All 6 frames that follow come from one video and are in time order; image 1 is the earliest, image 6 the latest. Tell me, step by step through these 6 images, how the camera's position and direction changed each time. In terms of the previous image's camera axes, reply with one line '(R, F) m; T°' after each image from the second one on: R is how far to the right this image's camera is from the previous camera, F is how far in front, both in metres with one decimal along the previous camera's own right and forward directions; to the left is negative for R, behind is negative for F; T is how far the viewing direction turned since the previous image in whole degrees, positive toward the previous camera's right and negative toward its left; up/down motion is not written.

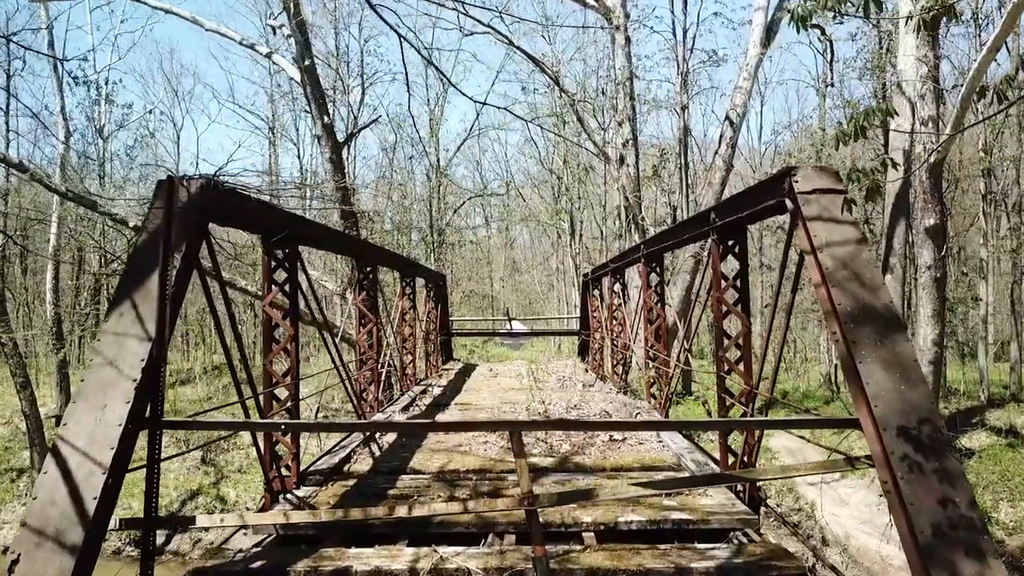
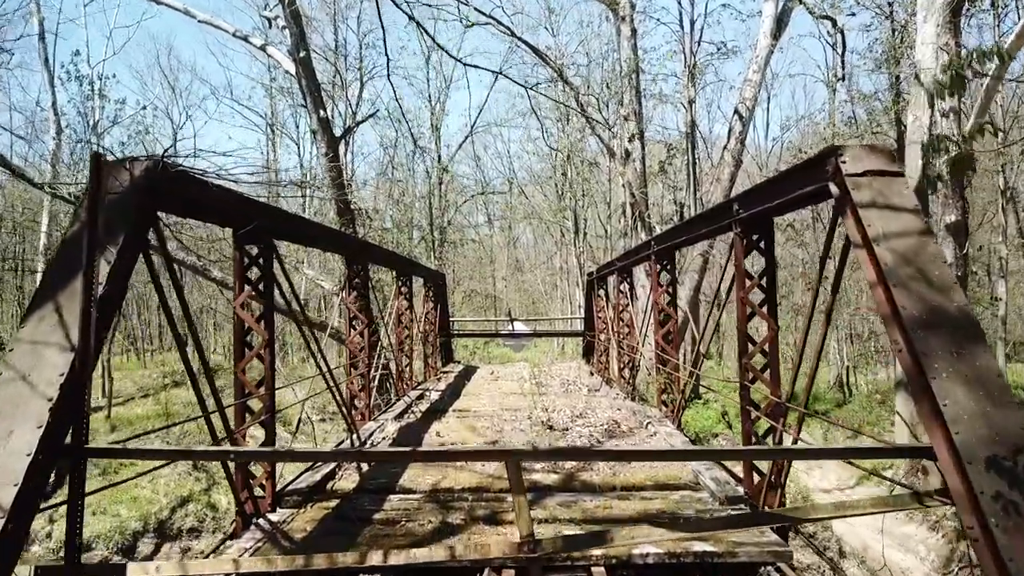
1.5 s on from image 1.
(0.0, +0.5) m; 0°
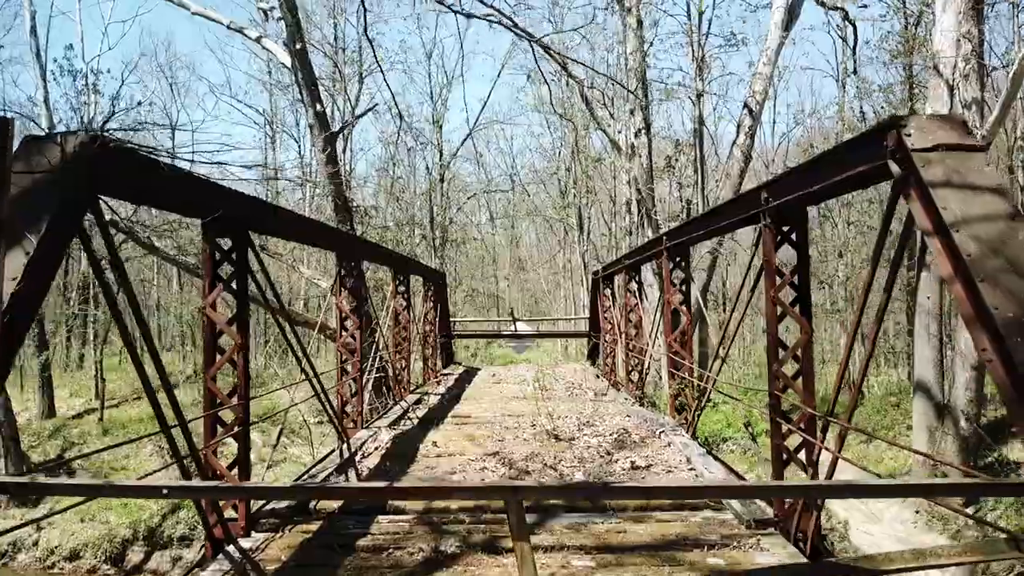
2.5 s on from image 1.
(0.0, +0.4) m; 0°
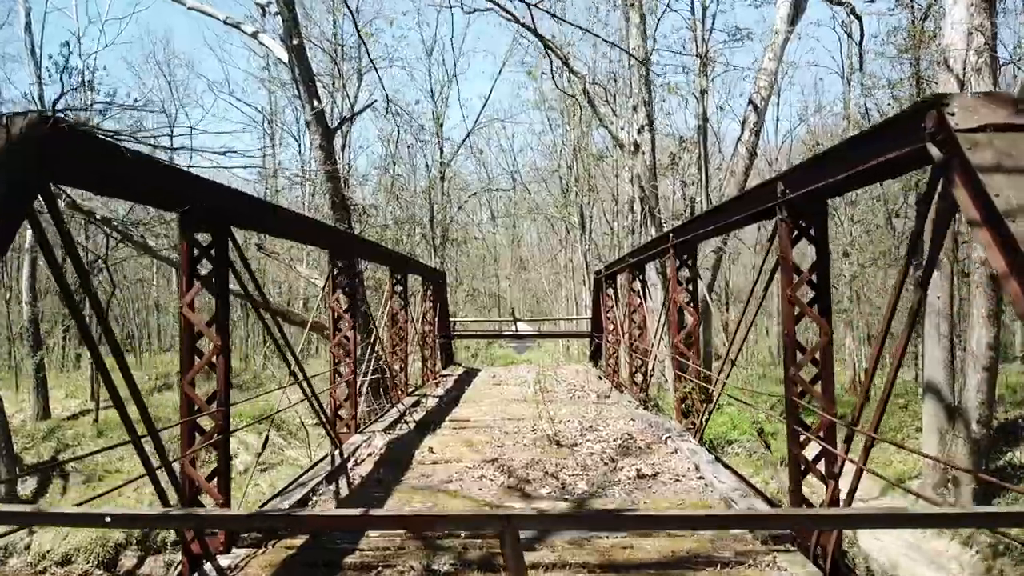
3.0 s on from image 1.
(0.0, +0.2) m; 0°
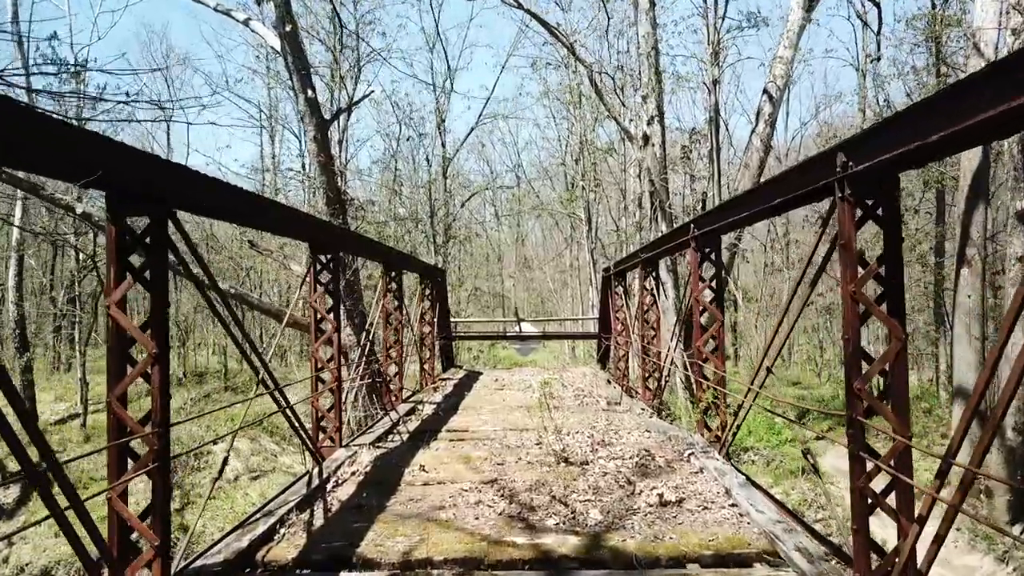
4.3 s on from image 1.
(0.0, +0.6) m; 0°
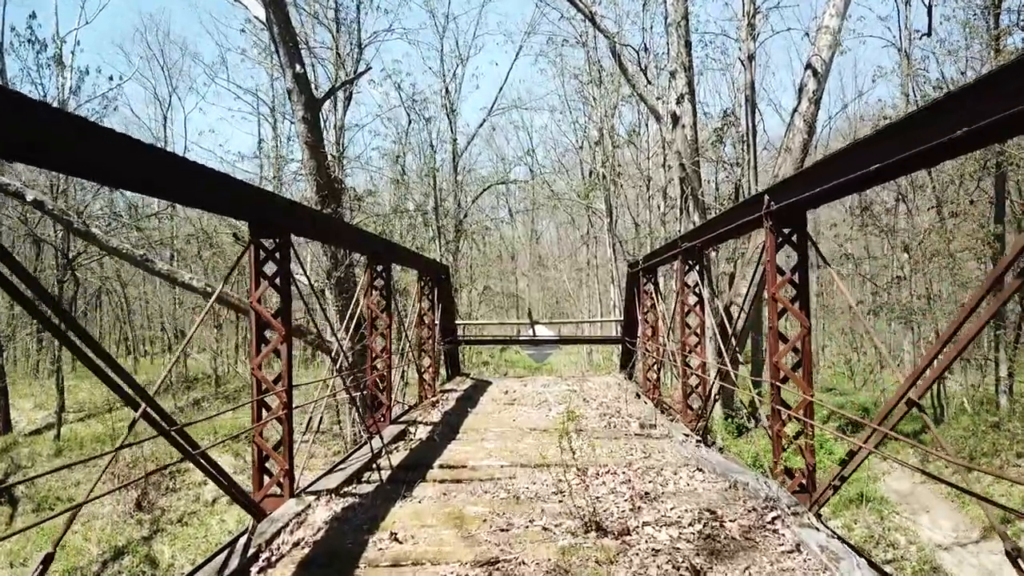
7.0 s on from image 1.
(0.0, +1.4) m; -1°
